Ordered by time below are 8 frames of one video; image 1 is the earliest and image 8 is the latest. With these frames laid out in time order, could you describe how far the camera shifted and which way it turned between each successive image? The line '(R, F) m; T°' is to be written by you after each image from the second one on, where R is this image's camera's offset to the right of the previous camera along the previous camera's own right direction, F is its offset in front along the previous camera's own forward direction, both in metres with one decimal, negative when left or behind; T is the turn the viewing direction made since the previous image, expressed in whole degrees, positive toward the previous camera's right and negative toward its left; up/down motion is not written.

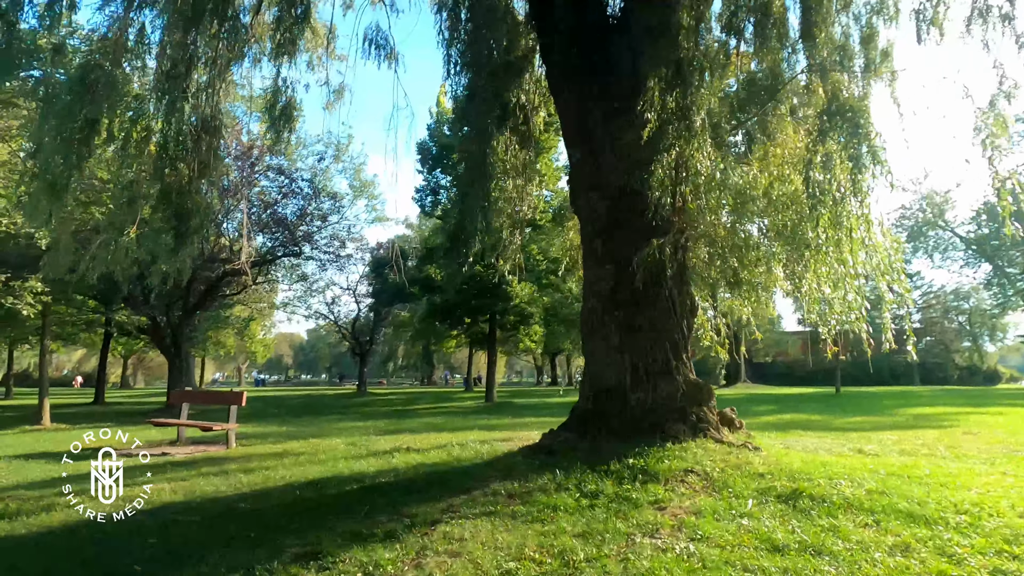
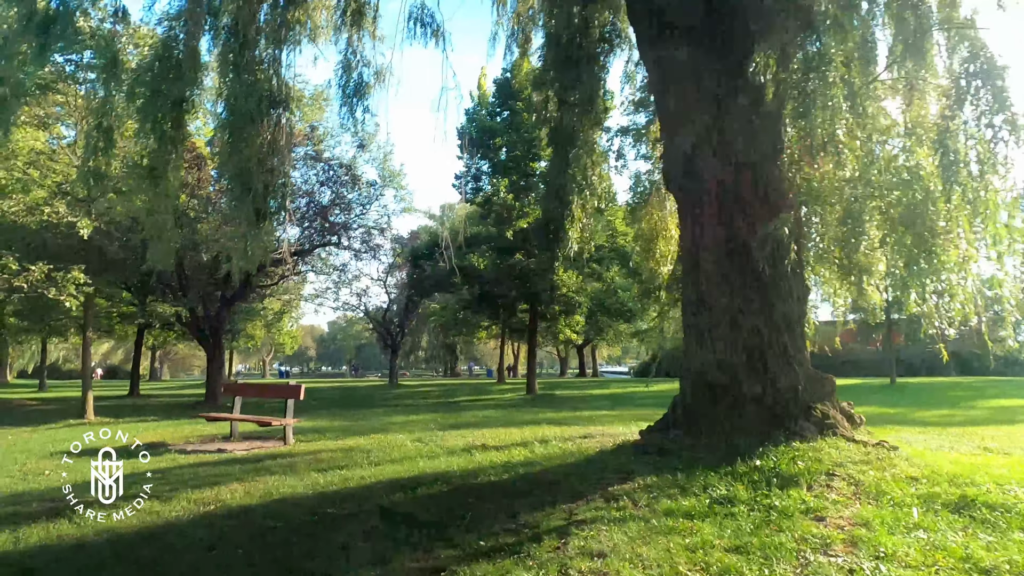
(-0.9, +0.7) m; -1°
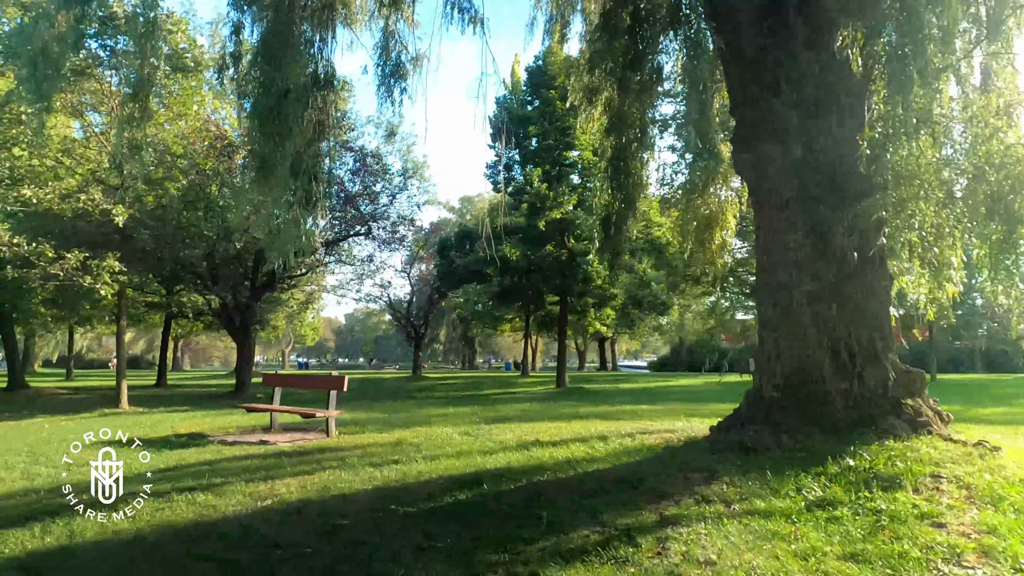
(-0.6, +0.4) m; -1°
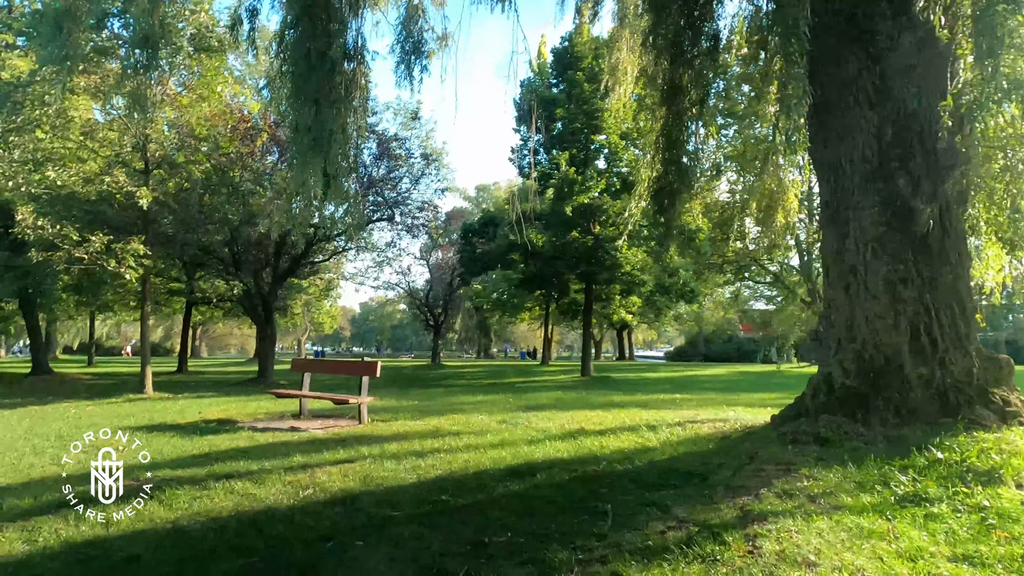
(-0.4, +0.4) m; -1°
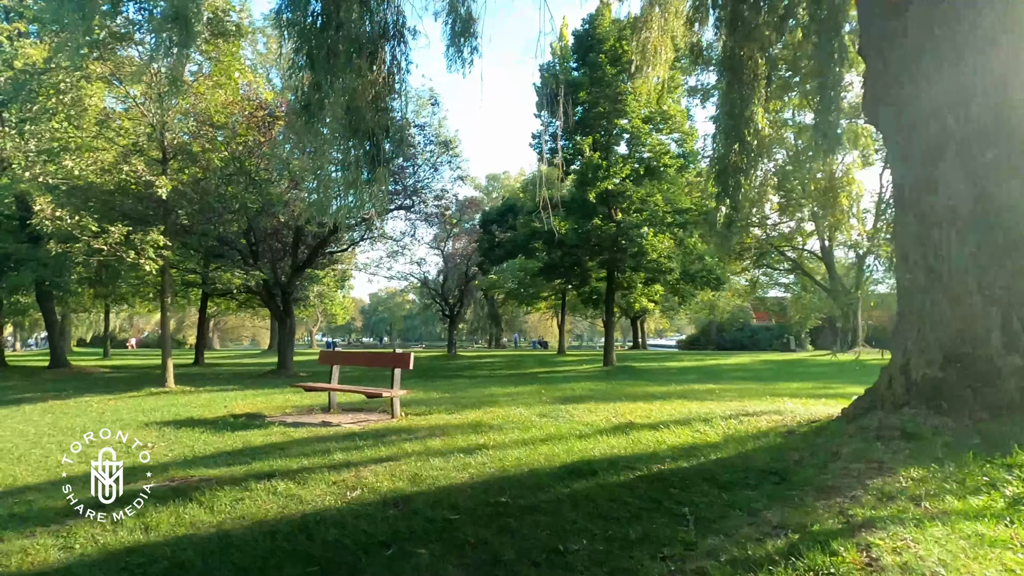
(-0.4, +0.4) m; -1°
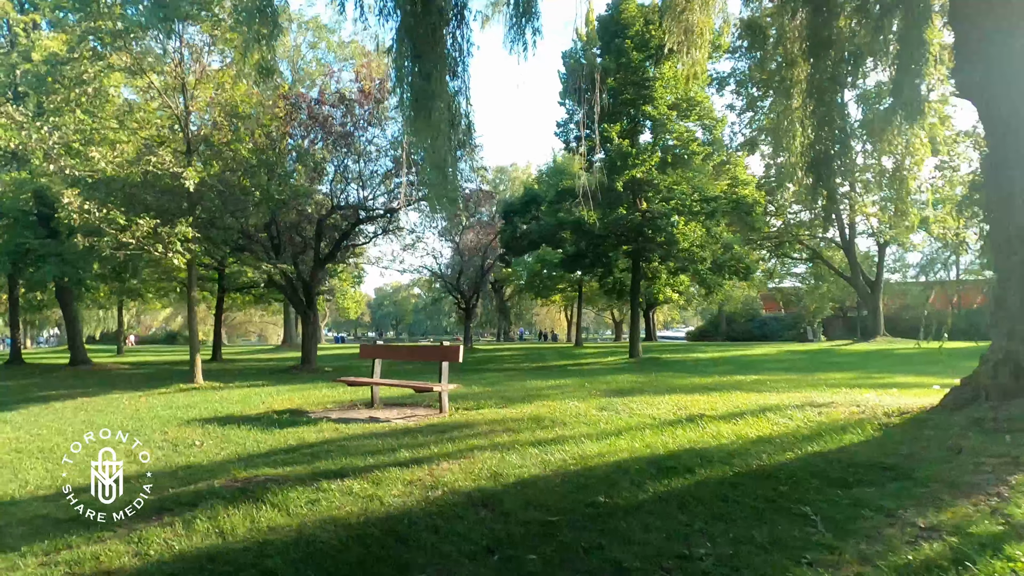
(-0.7, +0.3) m; 0°
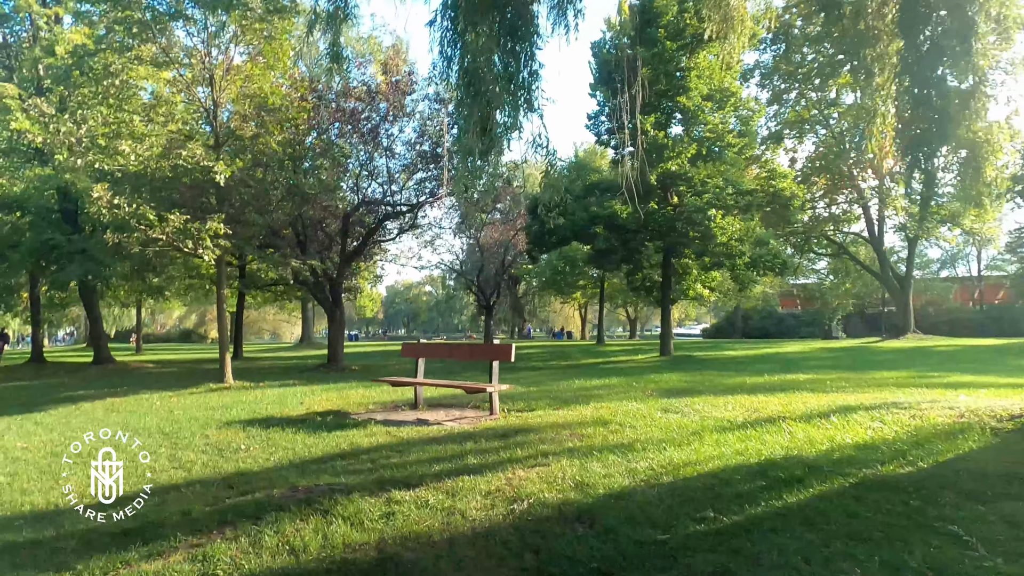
(-0.6, +0.5) m; -1°
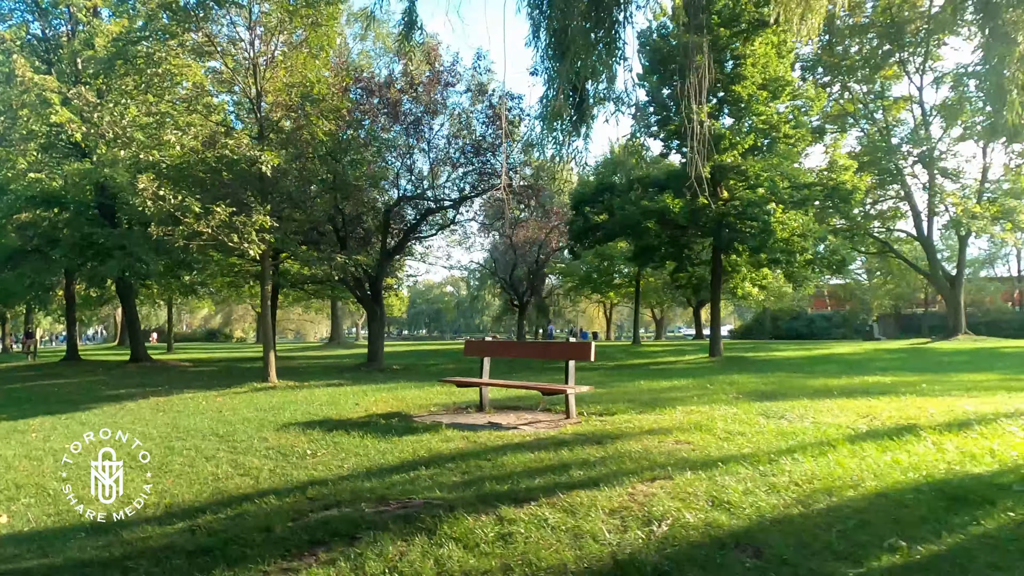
(-0.8, +0.7) m; -2°
